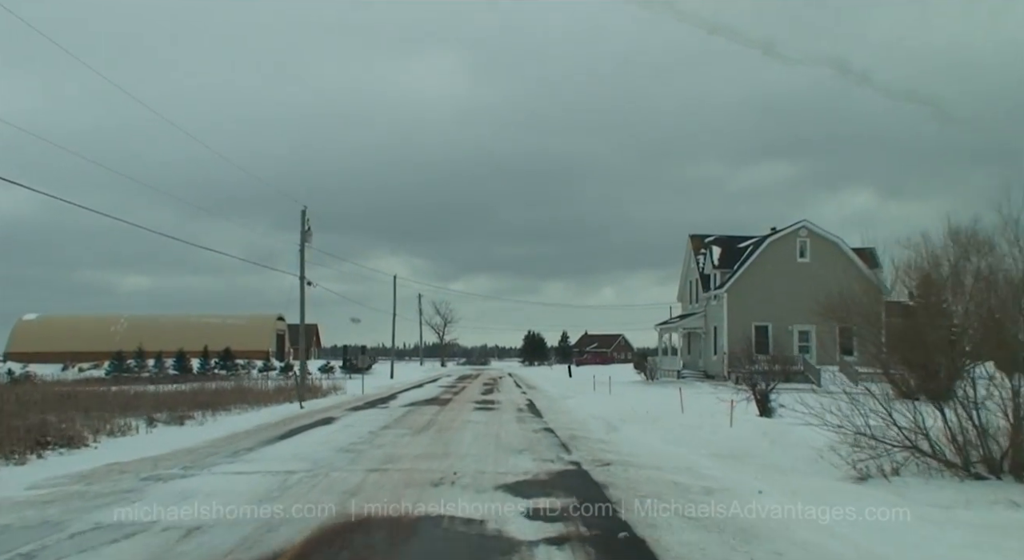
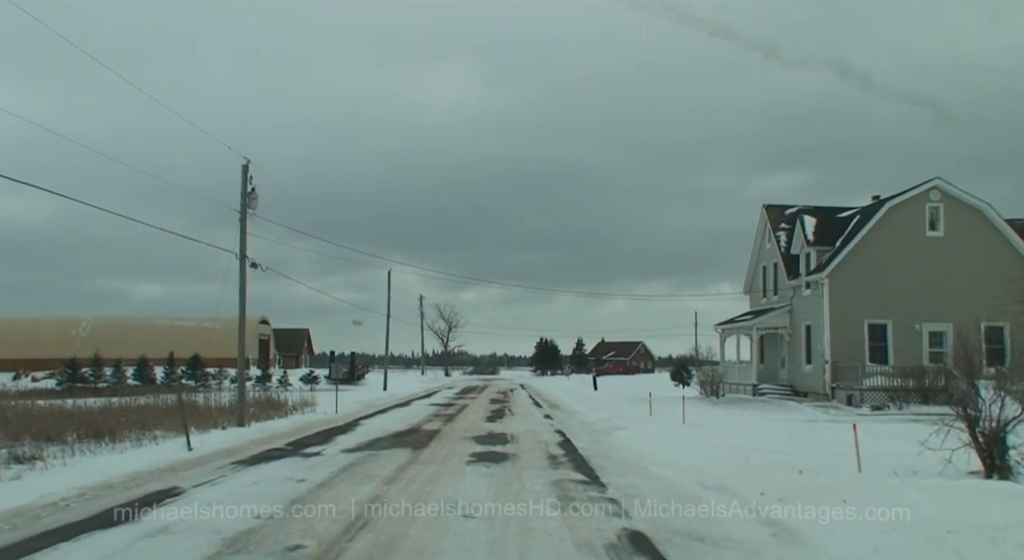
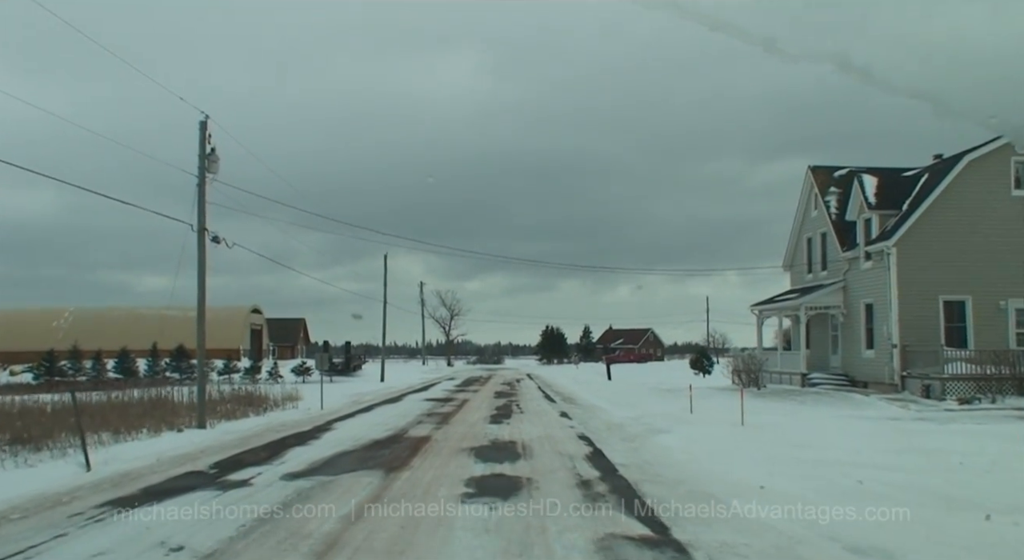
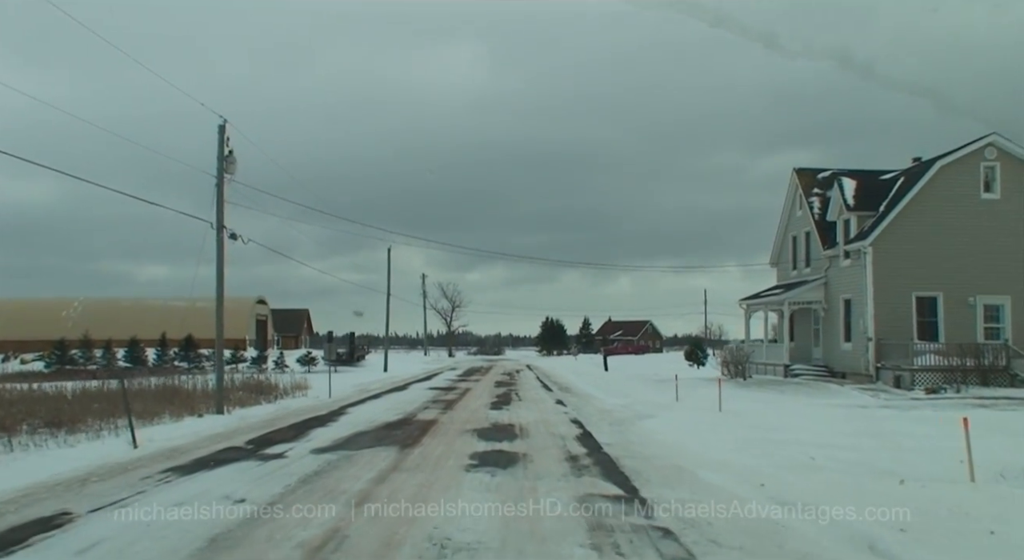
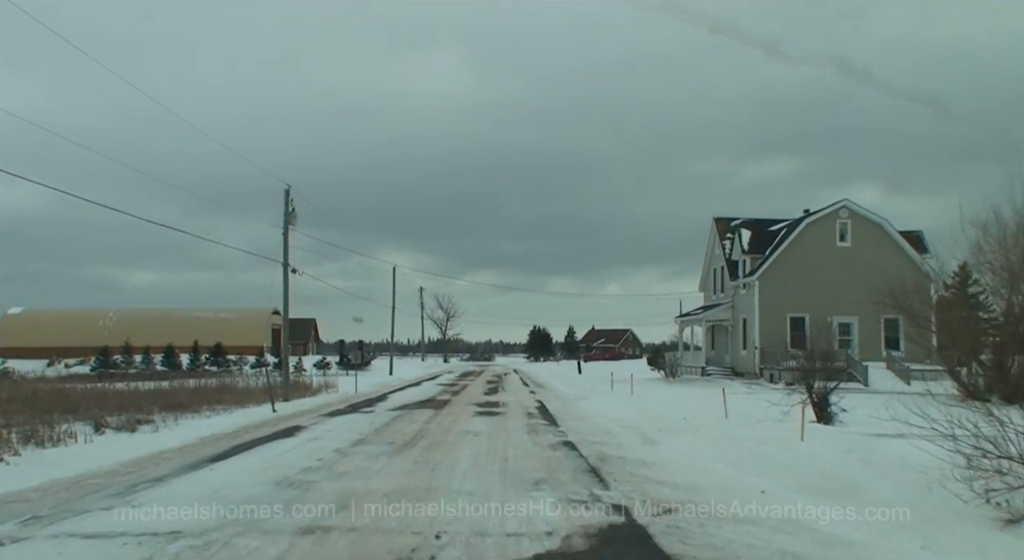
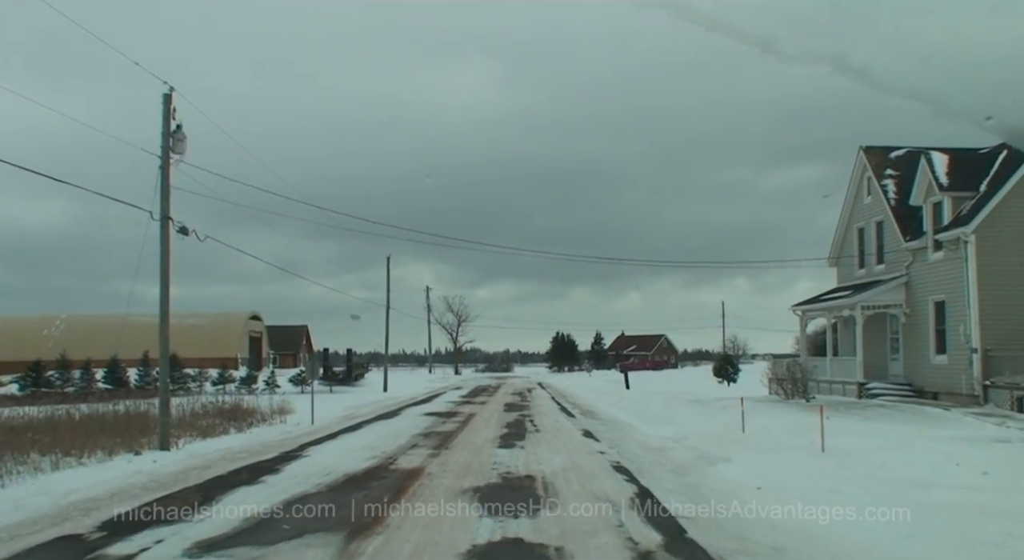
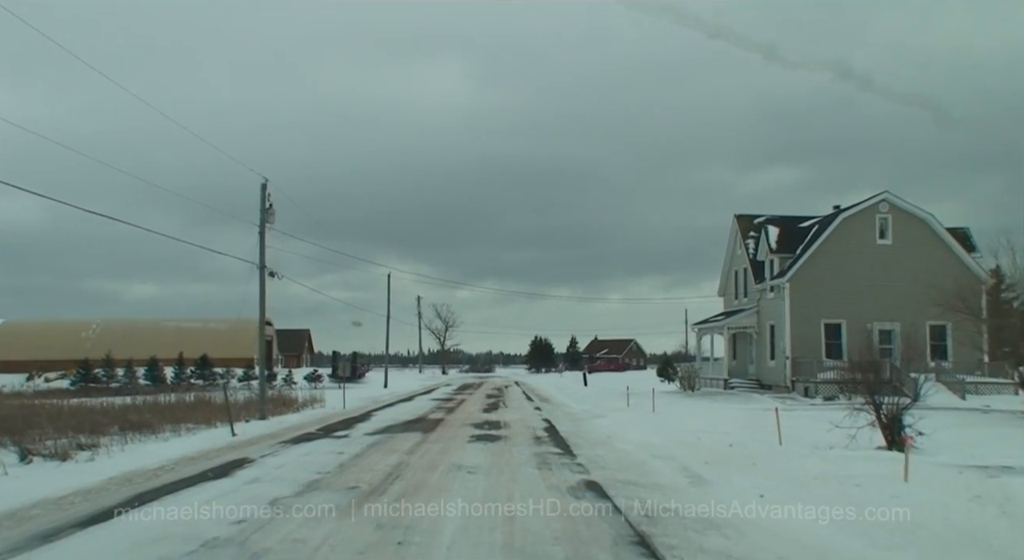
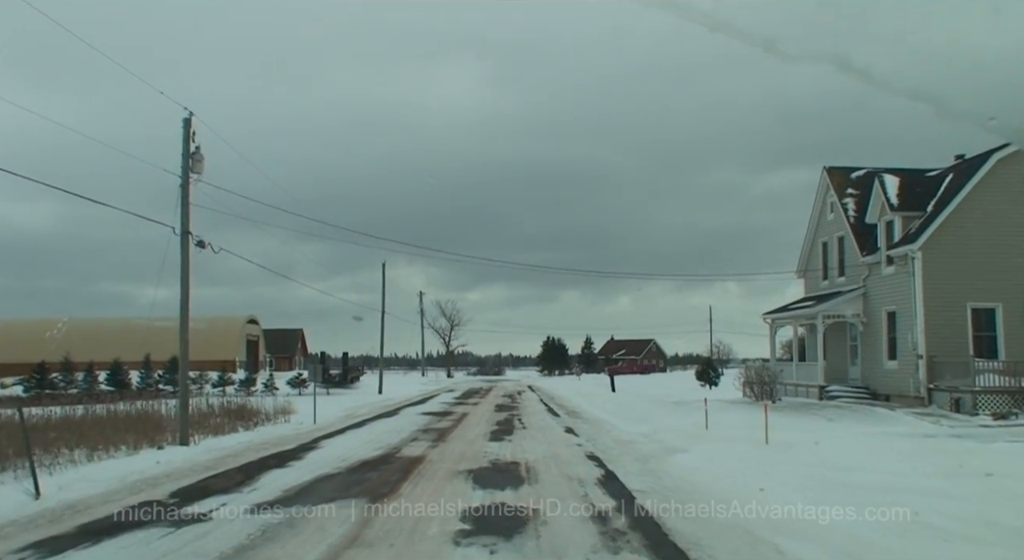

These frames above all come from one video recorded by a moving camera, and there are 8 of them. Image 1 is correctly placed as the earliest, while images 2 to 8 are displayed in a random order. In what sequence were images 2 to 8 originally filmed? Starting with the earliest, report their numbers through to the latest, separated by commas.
5, 7, 2, 4, 3, 8, 6
